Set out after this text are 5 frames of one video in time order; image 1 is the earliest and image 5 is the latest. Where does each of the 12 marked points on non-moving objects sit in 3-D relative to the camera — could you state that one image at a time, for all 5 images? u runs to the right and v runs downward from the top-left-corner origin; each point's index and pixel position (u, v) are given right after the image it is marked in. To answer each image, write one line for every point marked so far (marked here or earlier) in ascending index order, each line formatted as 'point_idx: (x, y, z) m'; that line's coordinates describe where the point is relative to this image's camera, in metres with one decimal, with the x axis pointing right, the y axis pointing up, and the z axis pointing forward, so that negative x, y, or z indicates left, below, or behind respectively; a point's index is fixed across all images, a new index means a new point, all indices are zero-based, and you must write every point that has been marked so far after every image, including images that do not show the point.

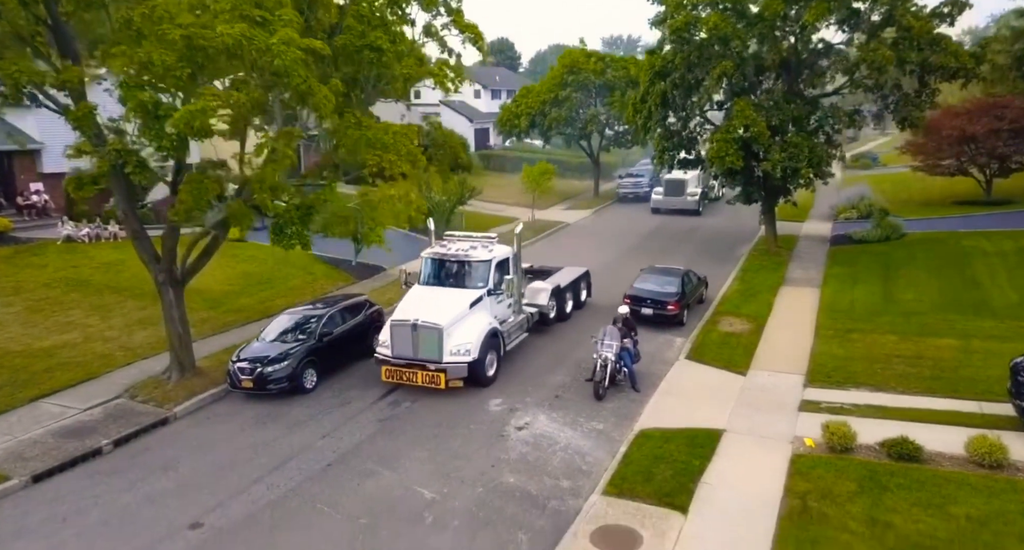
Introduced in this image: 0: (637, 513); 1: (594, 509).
0: (+1.9, -3.6, +10.2) m
1: (+1.3, -3.6, +10.4) m
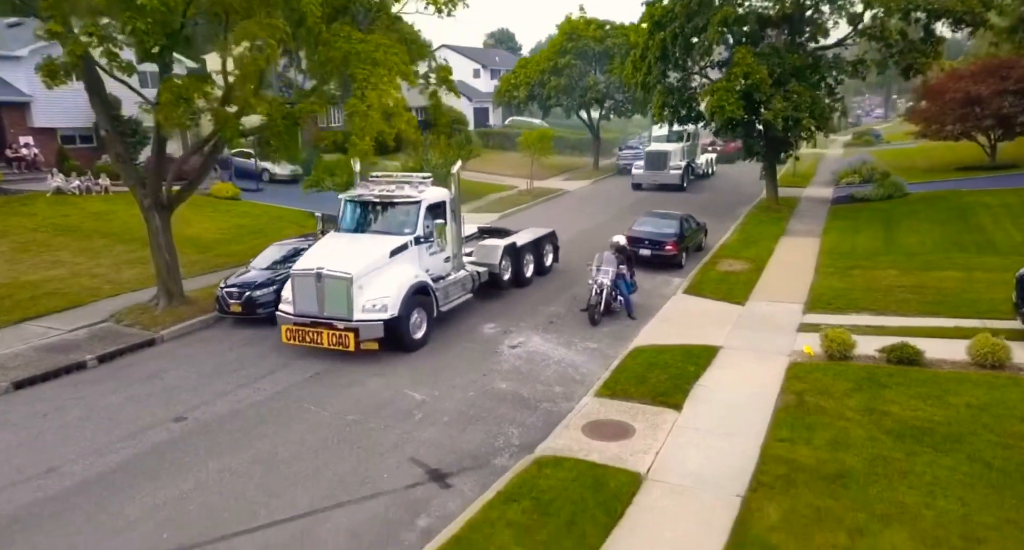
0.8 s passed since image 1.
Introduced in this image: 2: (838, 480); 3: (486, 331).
0: (+1.7, -2.0, +9.9) m
1: (+1.1, -2.0, +10.1) m
2: (+3.6, -2.3, +7.4) m
3: (-0.5, -1.1, +13.8) m
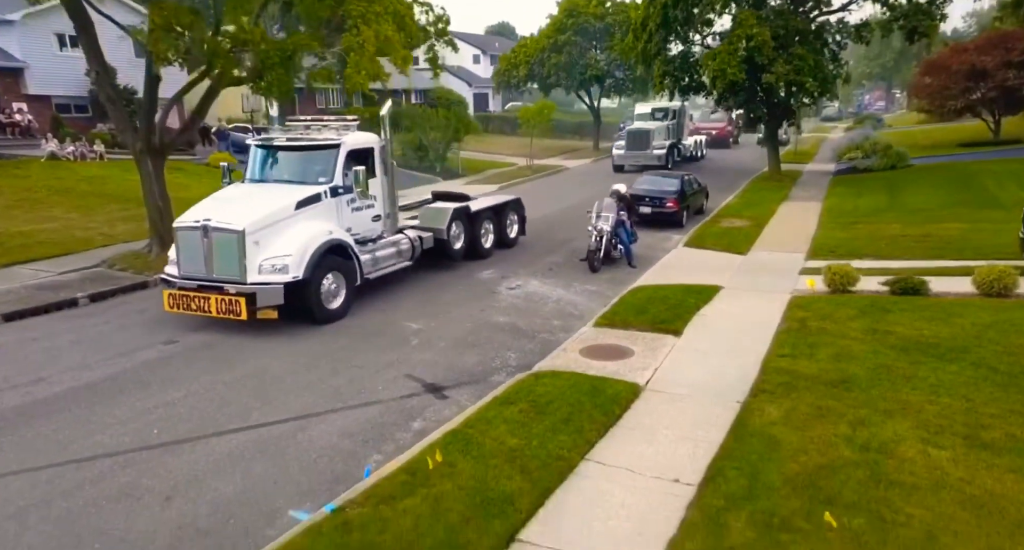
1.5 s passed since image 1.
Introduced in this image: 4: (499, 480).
0: (+1.7, -0.9, +9.8) m
1: (+1.1, -0.9, +10.0) m
2: (+3.6, -1.2, +7.2) m
3: (-0.6, 0.0, +13.6) m
4: (-0.1, -1.8, +5.8) m
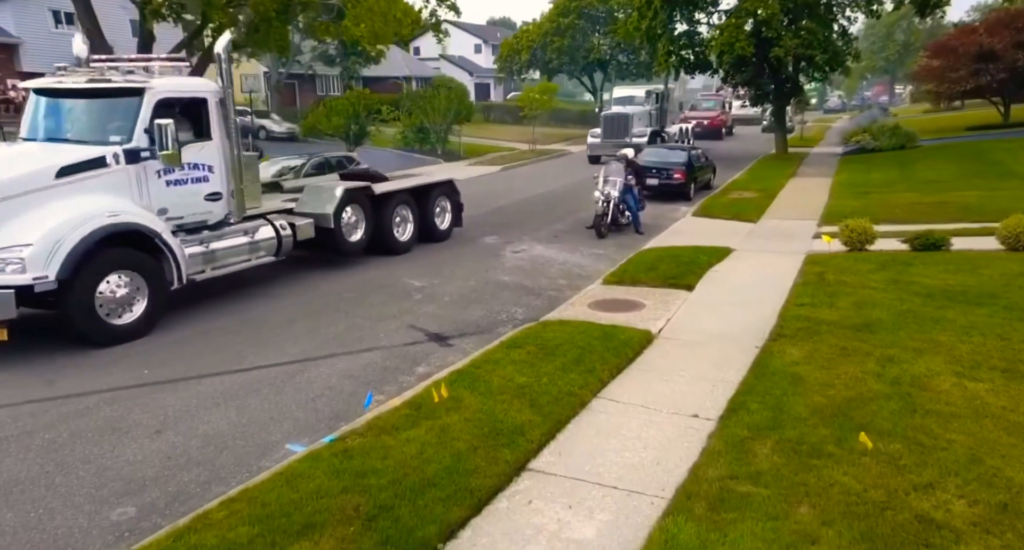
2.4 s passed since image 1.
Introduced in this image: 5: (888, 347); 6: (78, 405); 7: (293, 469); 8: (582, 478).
0: (+1.8, -0.2, +9.4) m
1: (+1.2, -0.2, +9.7) m
2: (+3.7, -0.5, +6.9) m
3: (-0.5, +0.7, +13.3) m
4: (0.0, -1.1, +5.4) m
5: (+3.6, -0.7, +6.3) m
6: (-3.7, -1.1, +5.7) m
7: (-1.5, -1.3, +4.6) m
8: (+0.5, -1.4, +4.6) m
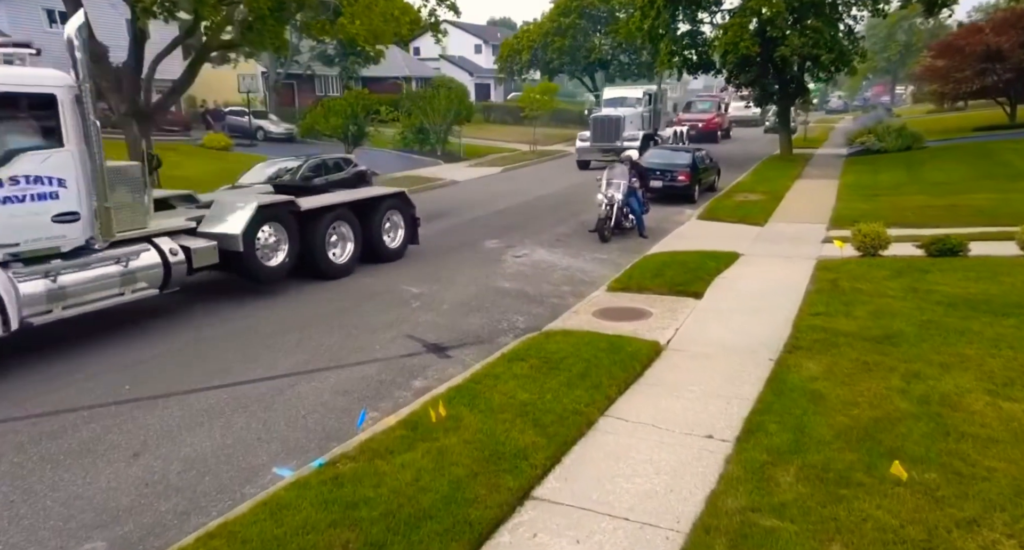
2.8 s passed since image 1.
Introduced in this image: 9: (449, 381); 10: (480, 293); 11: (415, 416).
0: (+1.8, -0.3, +9.1) m
1: (+1.2, -0.3, +9.3) m
2: (+3.7, -0.6, +6.6) m
3: (-0.4, +0.6, +12.9) m
4: (0.0, -1.2, +5.1) m
5: (+3.6, -0.8, +6.0) m
6: (-3.7, -1.2, +5.4) m
7: (-1.5, -1.4, +4.3) m
8: (+0.5, -1.5, +4.3) m
9: (-0.6, -1.0, +6.6) m
10: (-0.5, -0.3, +9.9) m
11: (-0.8, -1.1, +5.5) m
